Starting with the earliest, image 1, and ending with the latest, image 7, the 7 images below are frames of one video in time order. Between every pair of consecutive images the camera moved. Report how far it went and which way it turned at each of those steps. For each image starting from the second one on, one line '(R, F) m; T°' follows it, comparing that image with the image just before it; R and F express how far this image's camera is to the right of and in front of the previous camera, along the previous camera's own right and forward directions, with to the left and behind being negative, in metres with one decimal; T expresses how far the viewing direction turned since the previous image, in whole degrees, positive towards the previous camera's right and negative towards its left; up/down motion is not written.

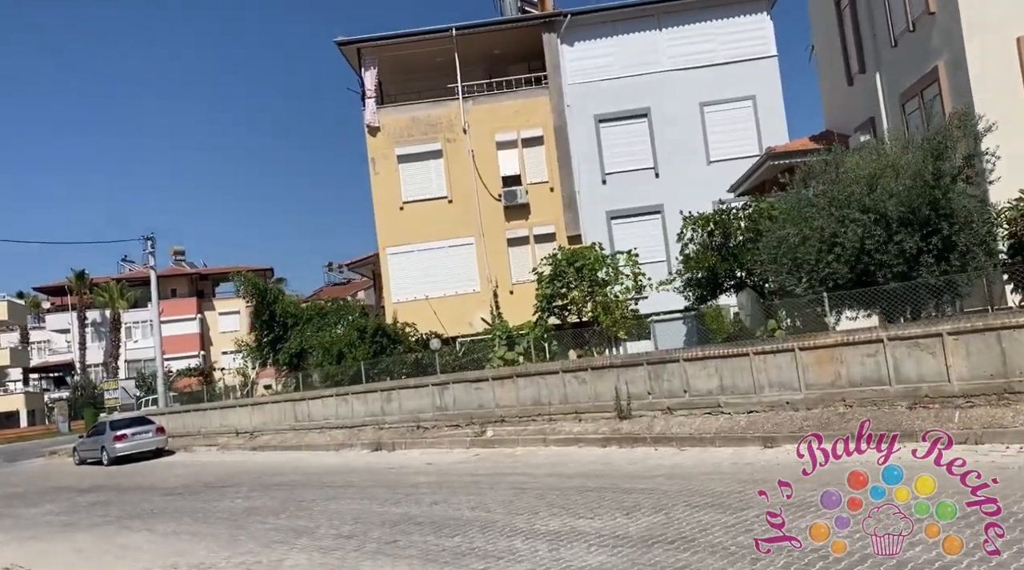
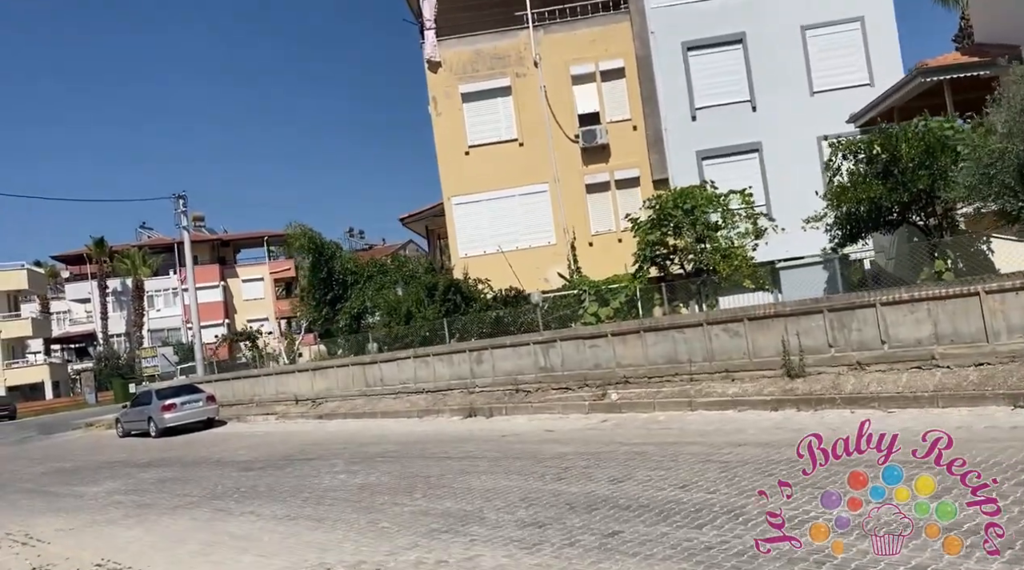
(-2.2, +2.3) m; -1°
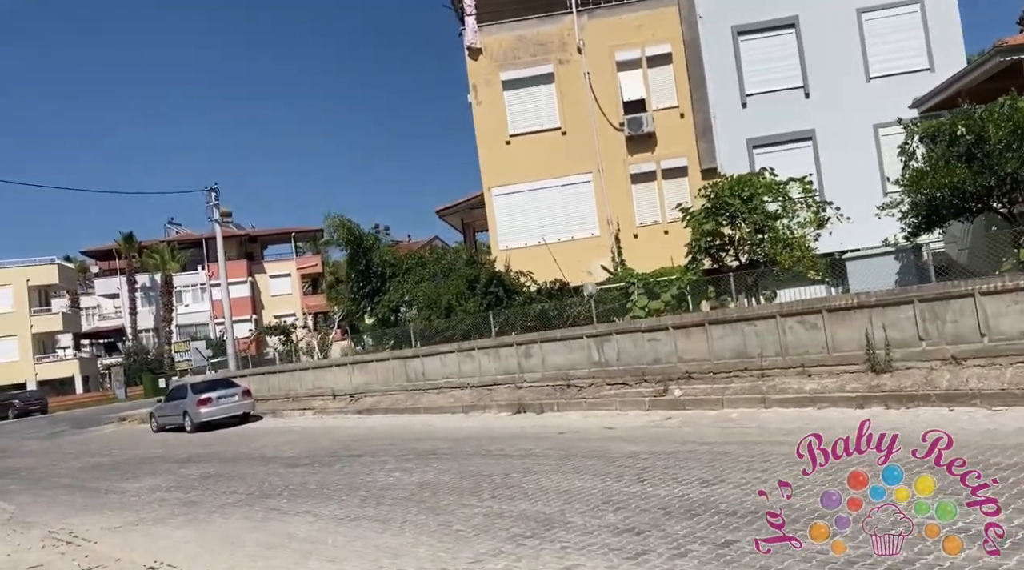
(-0.7, +0.7) m; -1°
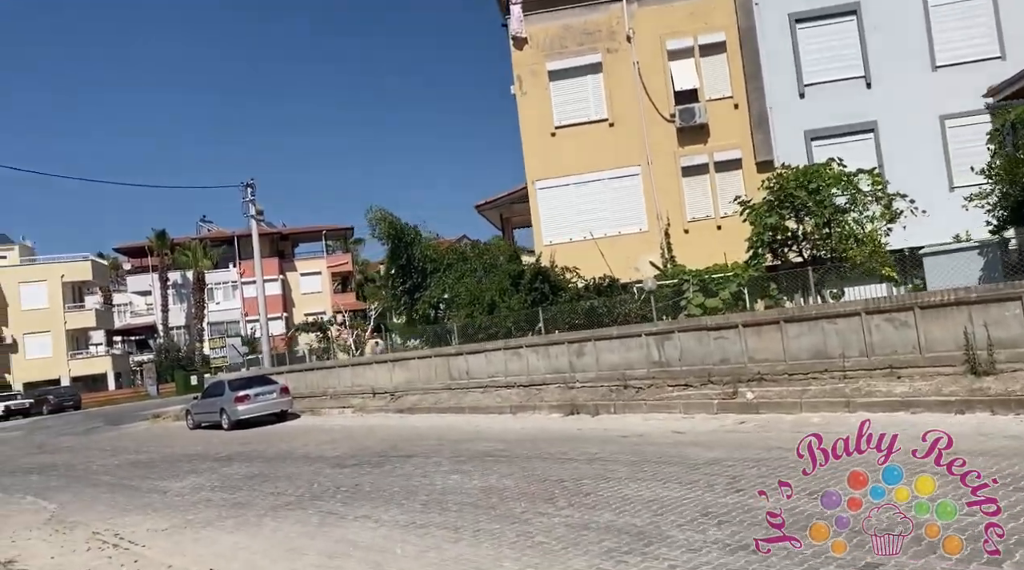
(-0.6, +0.7) m; -2°
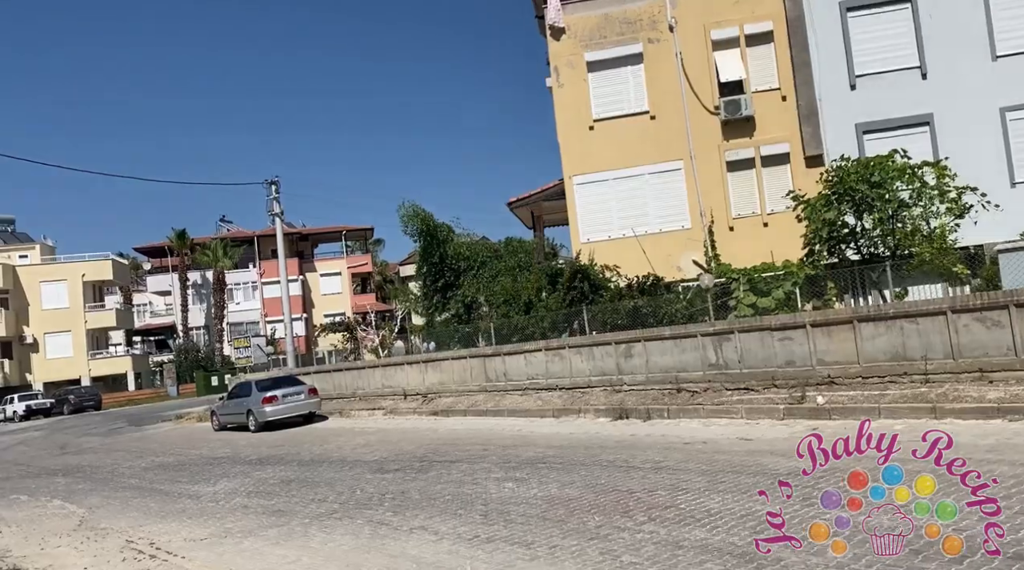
(-0.6, +0.8) m; -1°
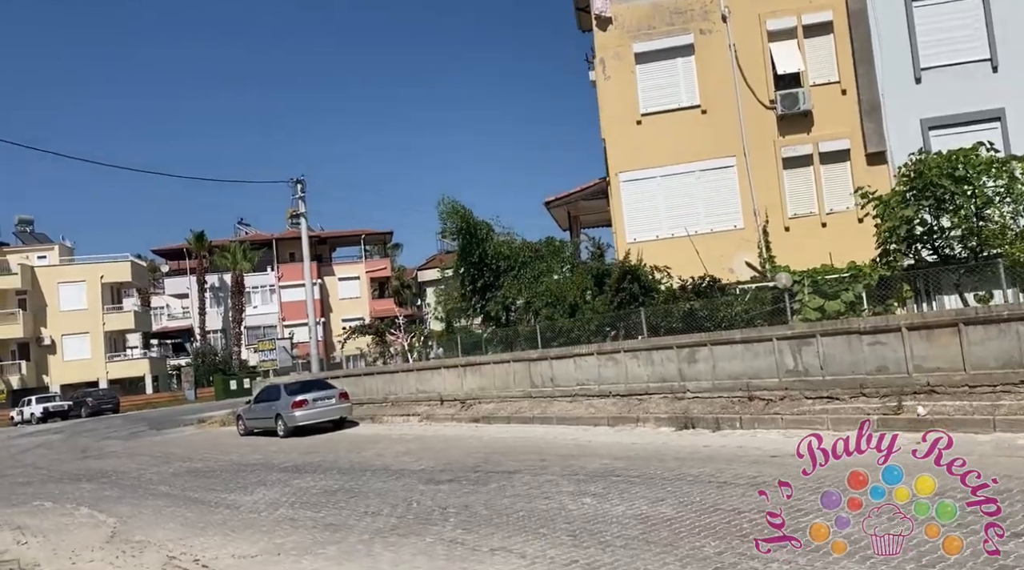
(-0.8, +1.0) m; -1°
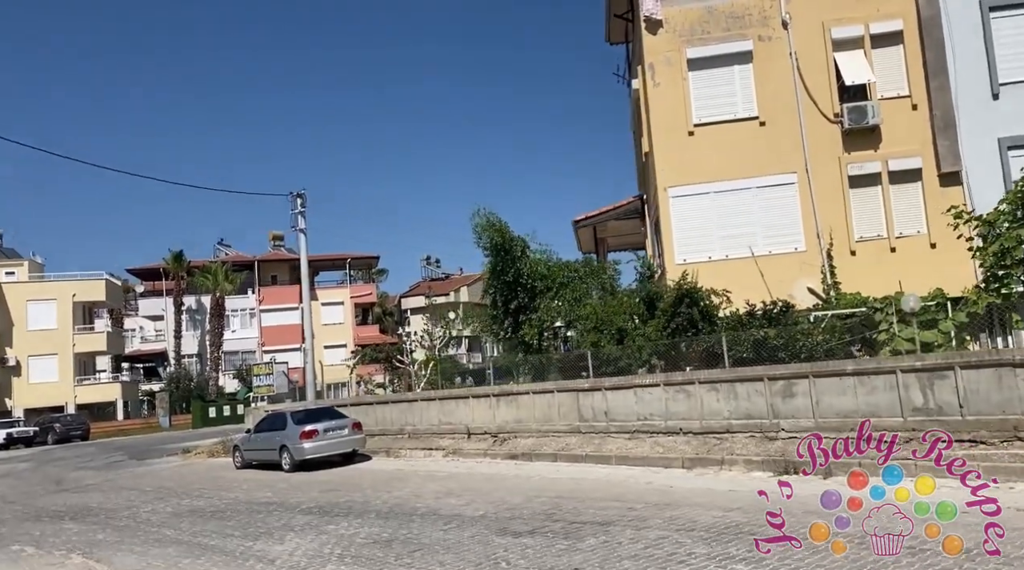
(-1.6, +2.0) m; +2°
